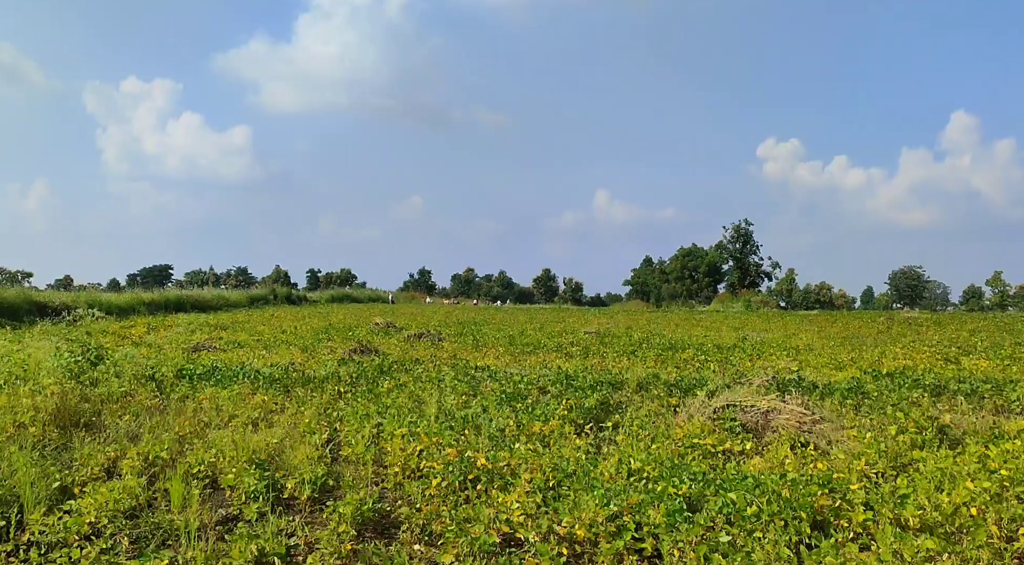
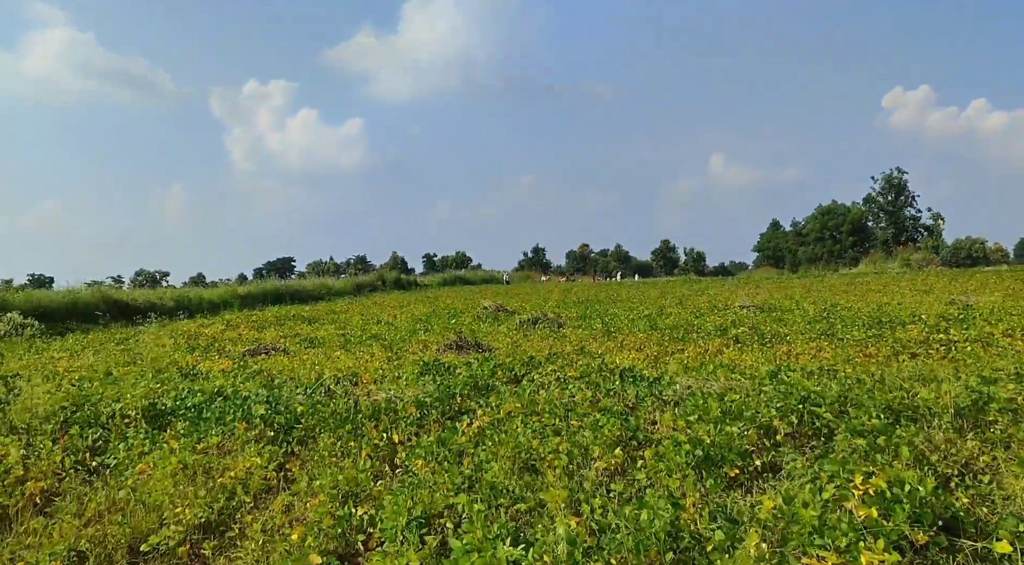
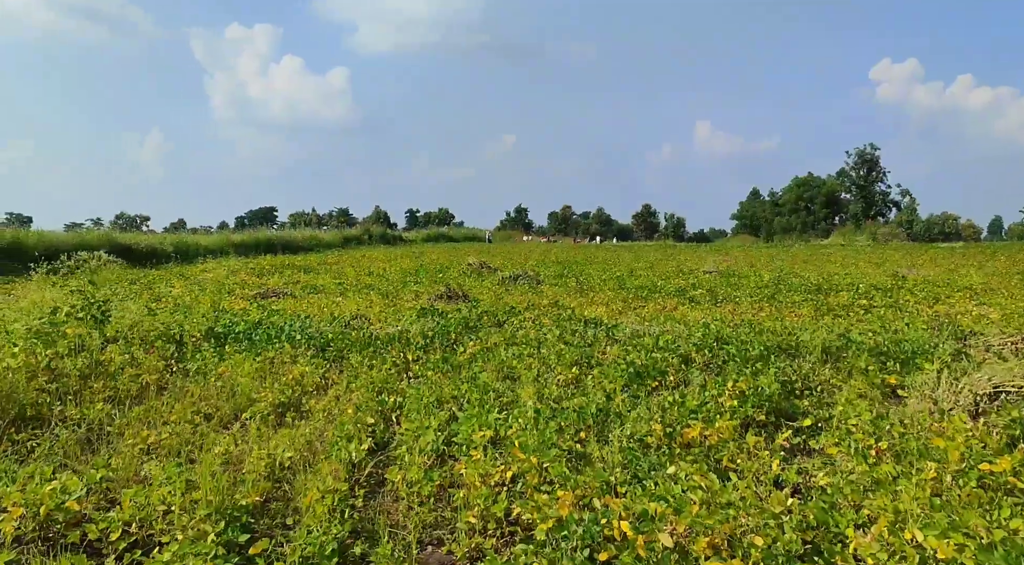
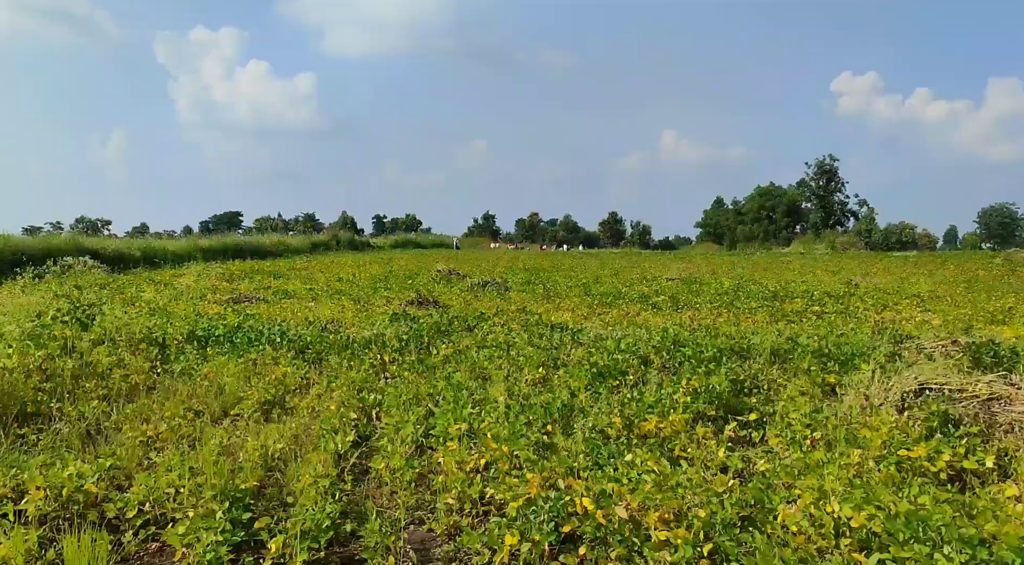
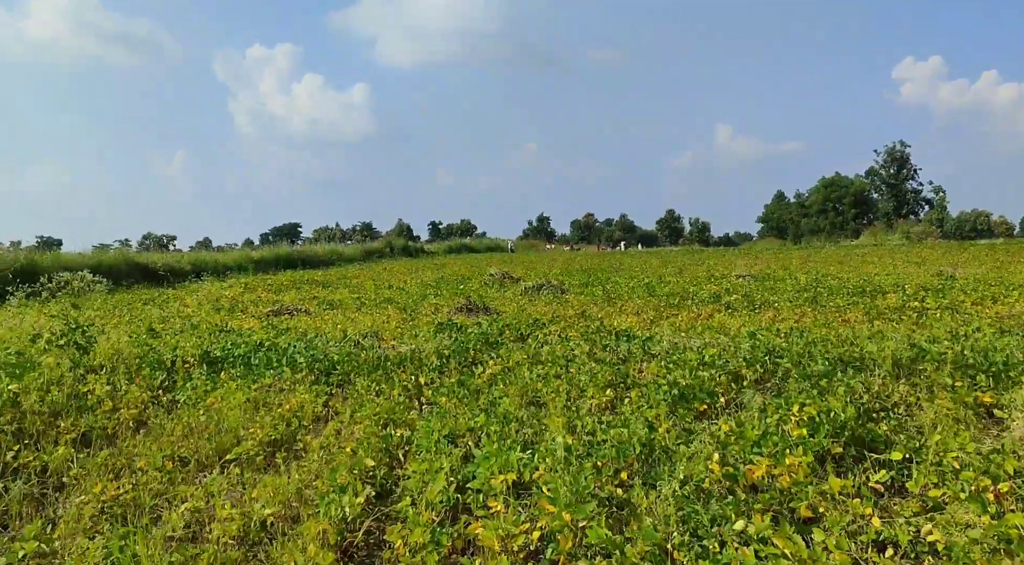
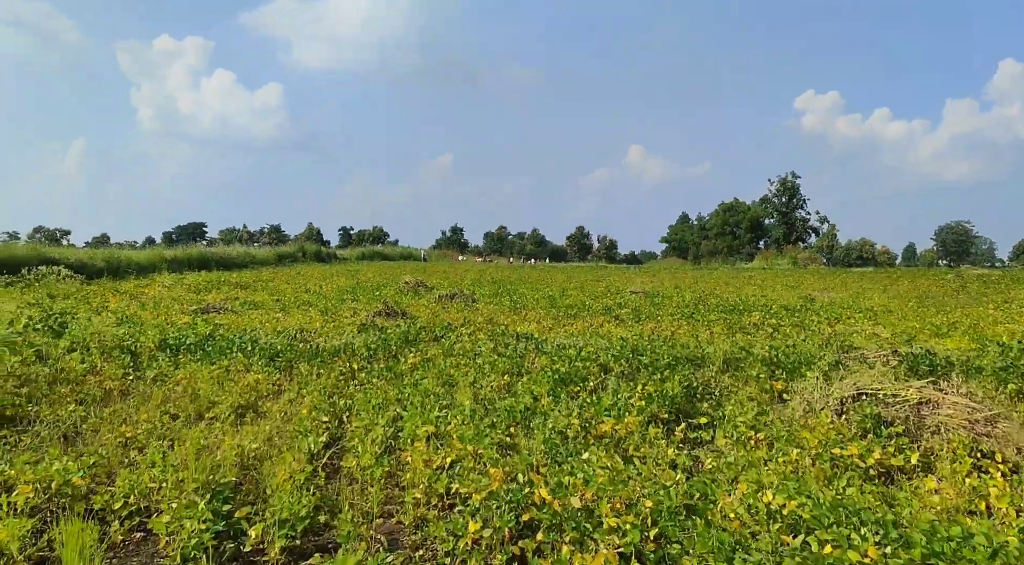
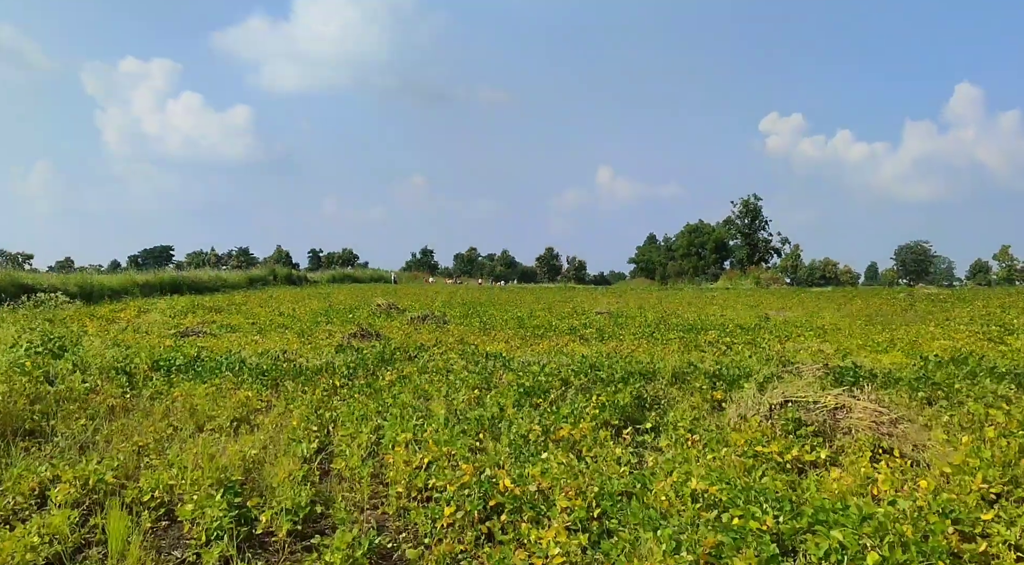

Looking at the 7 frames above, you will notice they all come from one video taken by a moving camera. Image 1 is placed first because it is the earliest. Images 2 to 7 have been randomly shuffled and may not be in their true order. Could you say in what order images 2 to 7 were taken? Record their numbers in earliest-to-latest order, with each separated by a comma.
7, 6, 4, 3, 5, 2
